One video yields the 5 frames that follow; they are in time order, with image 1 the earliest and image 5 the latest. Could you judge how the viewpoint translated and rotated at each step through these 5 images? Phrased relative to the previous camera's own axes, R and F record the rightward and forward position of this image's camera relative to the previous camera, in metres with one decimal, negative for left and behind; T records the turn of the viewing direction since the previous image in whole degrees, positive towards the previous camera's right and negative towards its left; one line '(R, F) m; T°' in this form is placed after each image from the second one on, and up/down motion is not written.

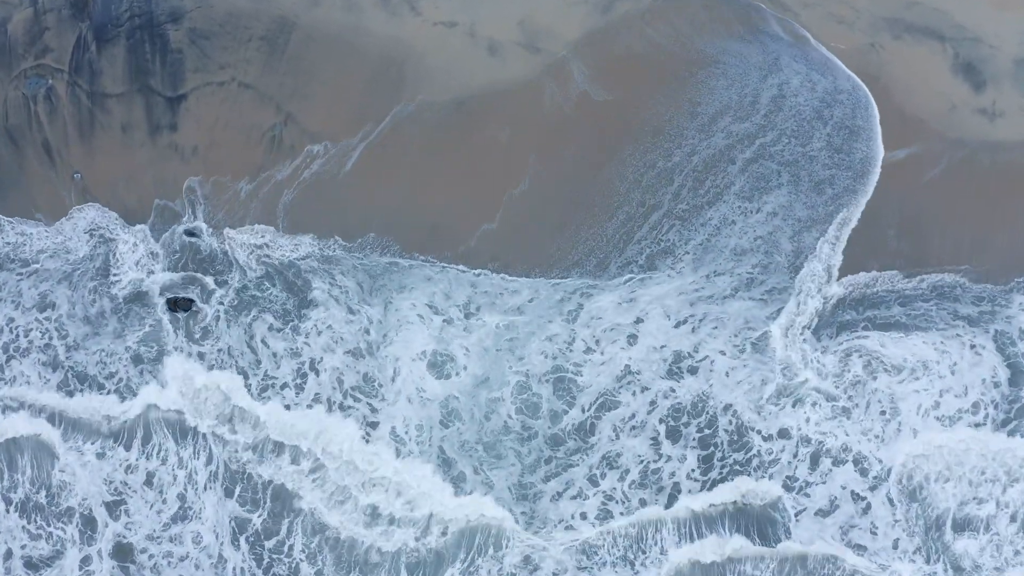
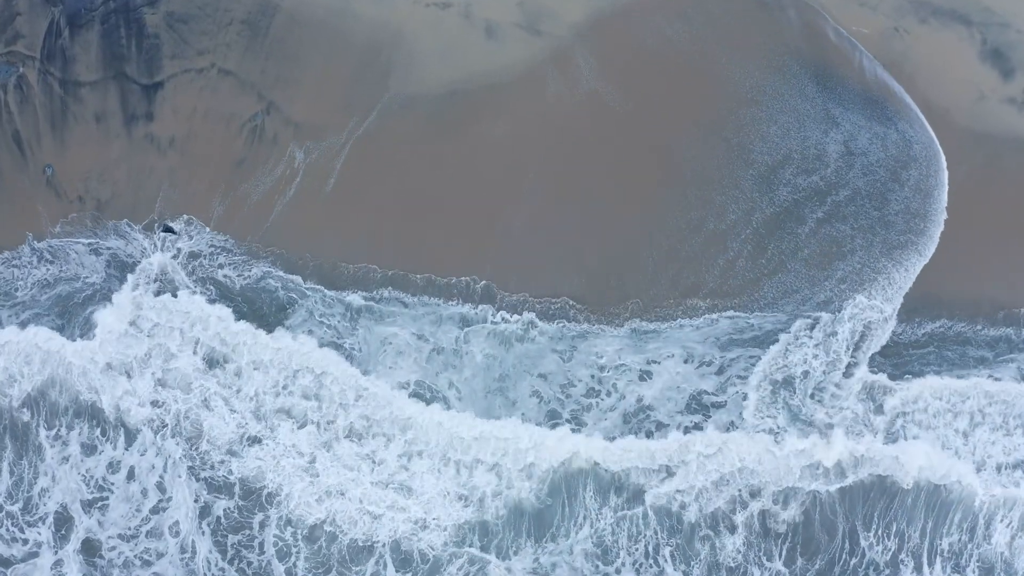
(-0.1, +1.4) m; +1°
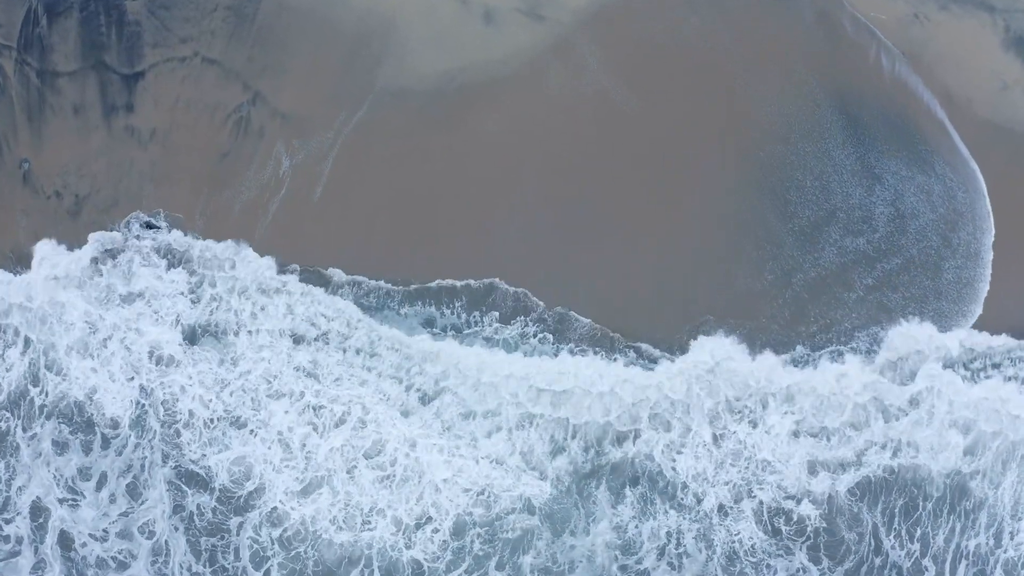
(-0.1, +1.0) m; 0°
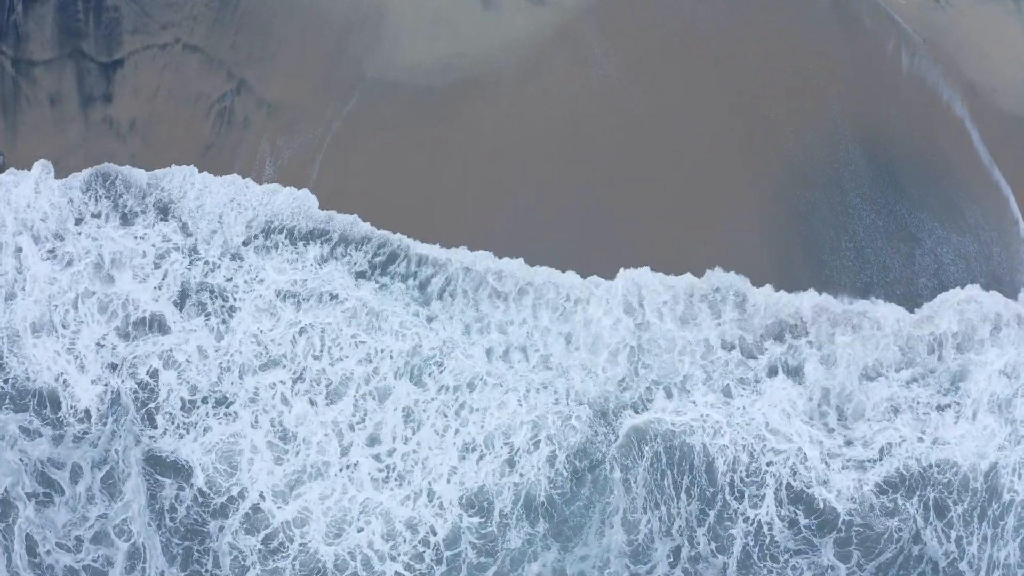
(-0.1, +1.0) m; +1°
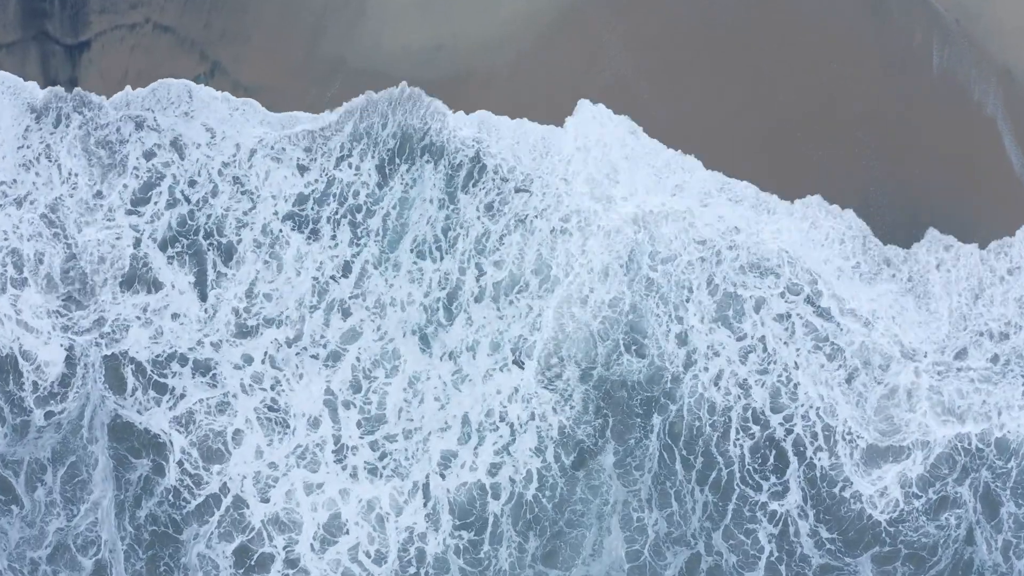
(-0.1, +1.5) m; +1°
